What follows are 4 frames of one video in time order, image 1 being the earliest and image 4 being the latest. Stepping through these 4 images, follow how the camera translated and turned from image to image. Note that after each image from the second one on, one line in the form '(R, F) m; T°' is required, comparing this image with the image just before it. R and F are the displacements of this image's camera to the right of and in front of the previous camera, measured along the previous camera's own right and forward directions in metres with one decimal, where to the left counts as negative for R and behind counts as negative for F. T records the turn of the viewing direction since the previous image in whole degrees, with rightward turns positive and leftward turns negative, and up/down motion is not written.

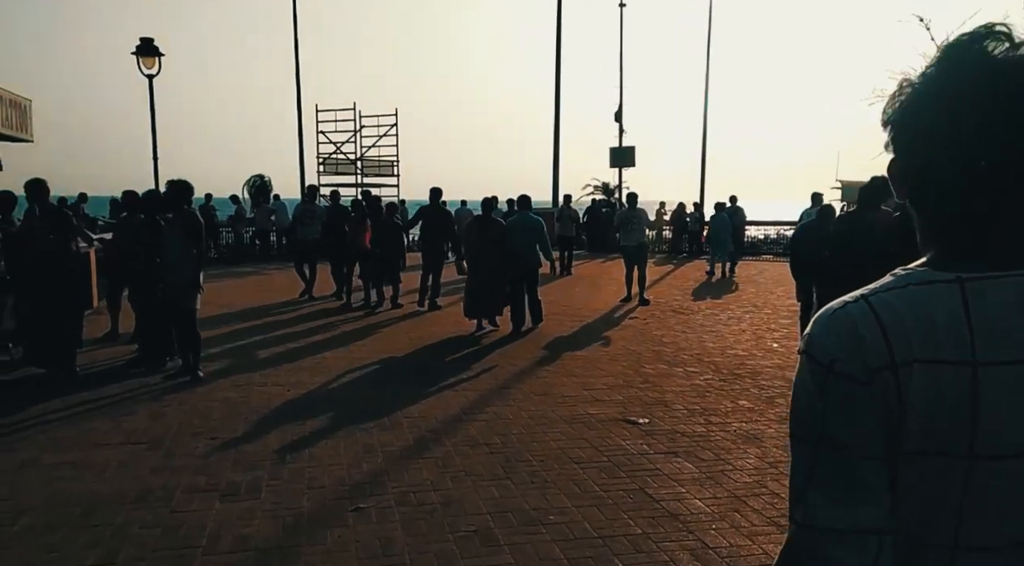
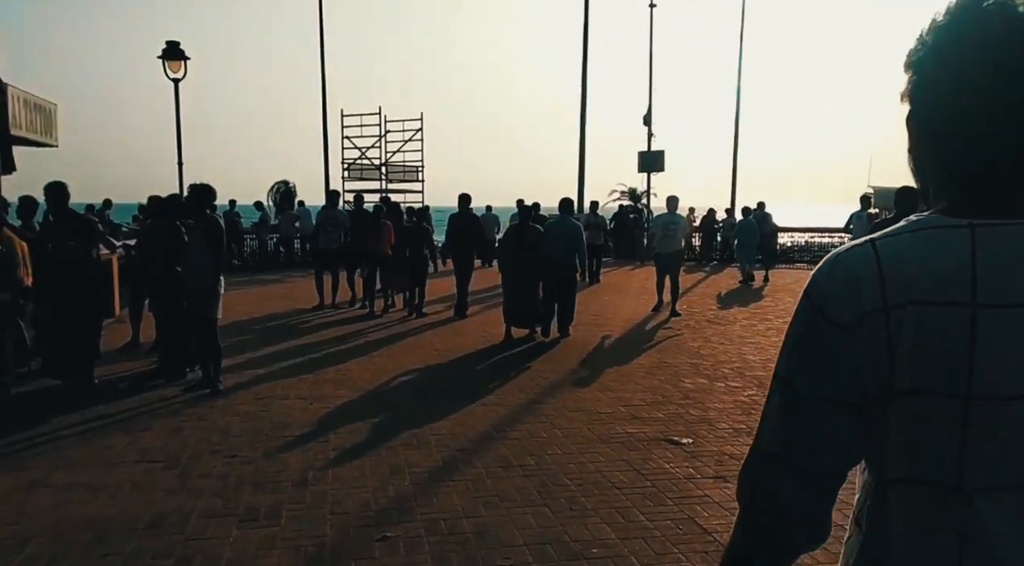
(-0.1, +0.4) m; -2°
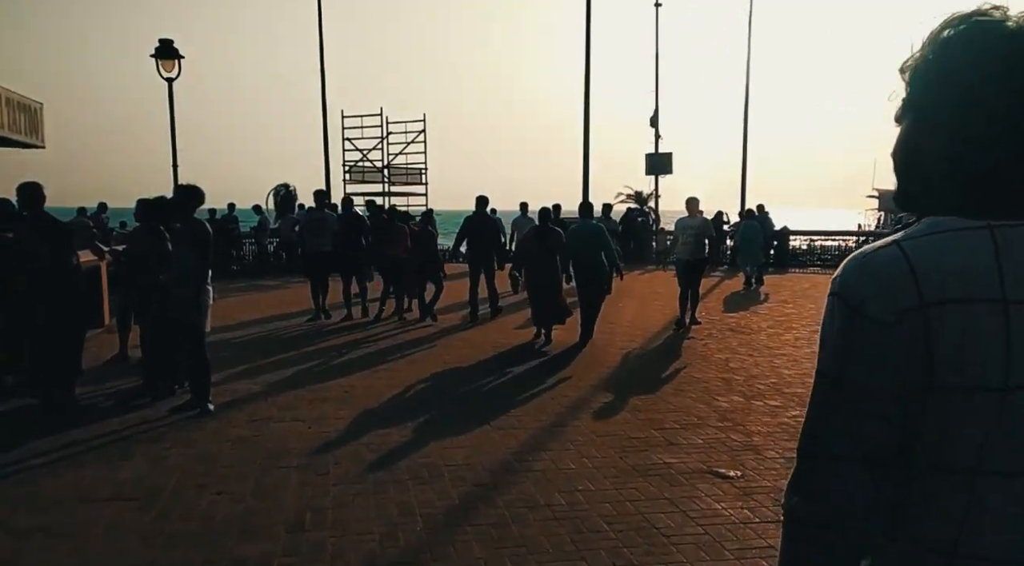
(-0.2, +0.7) m; 0°
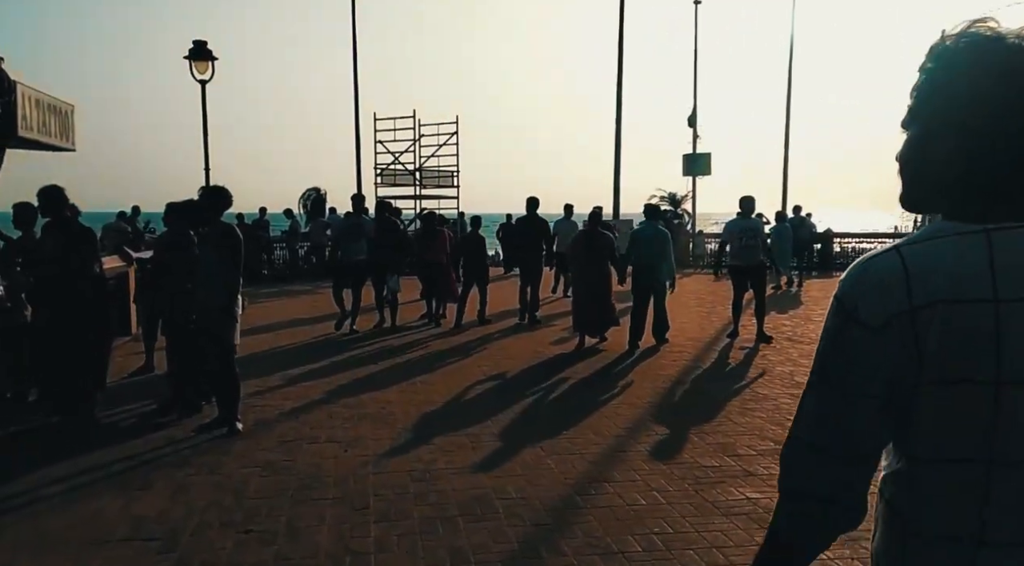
(-0.2, +0.6) m; -2°
